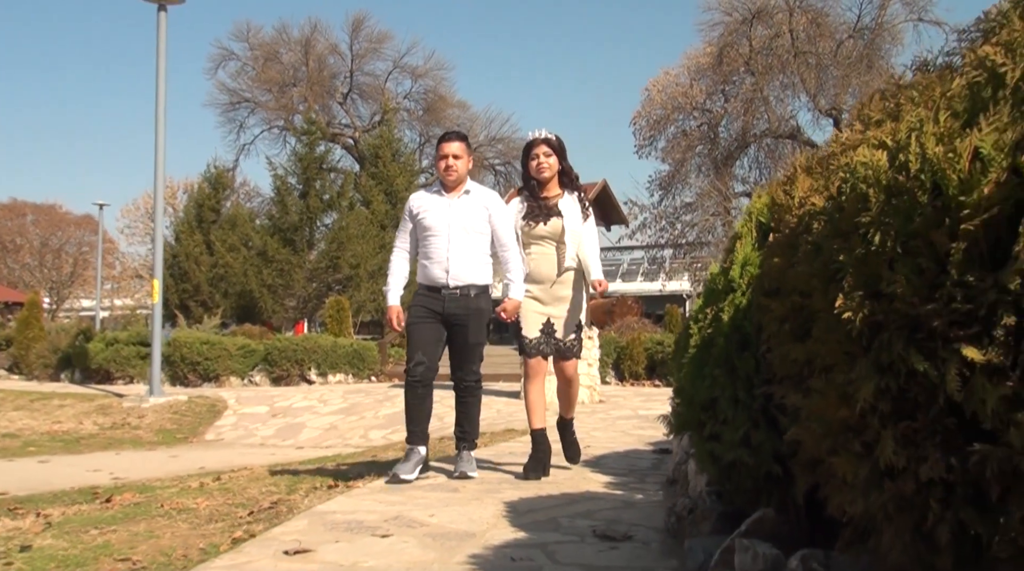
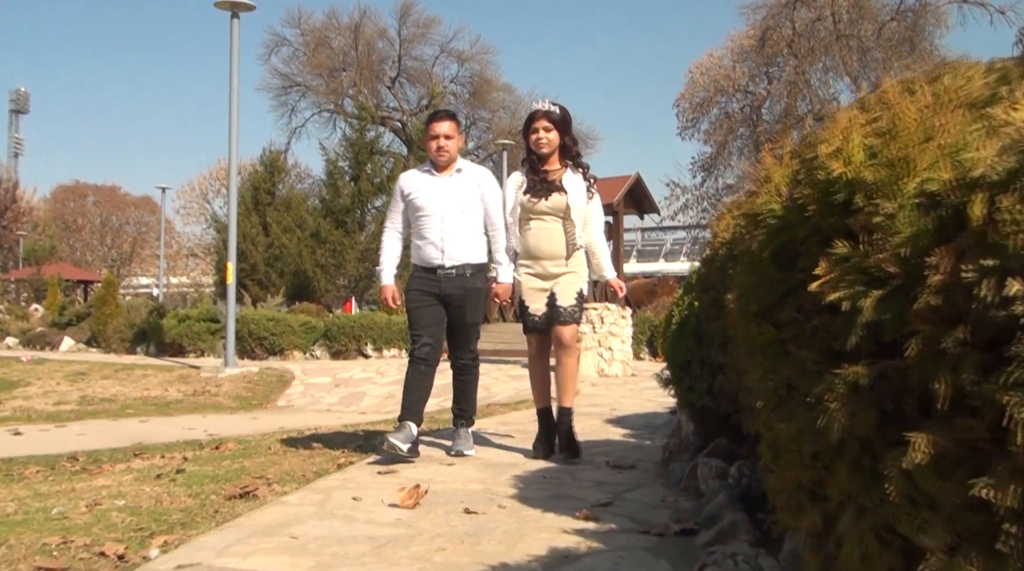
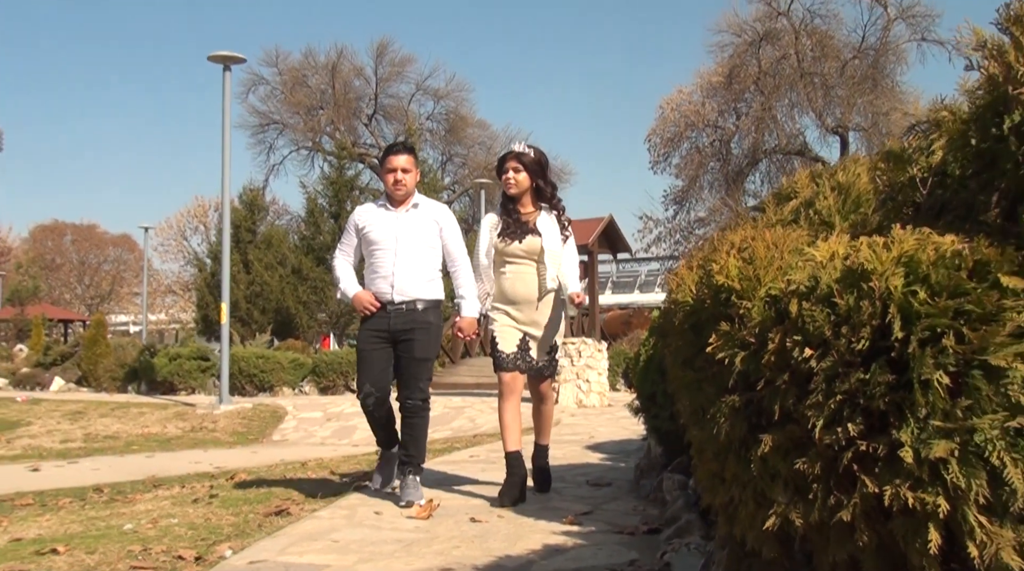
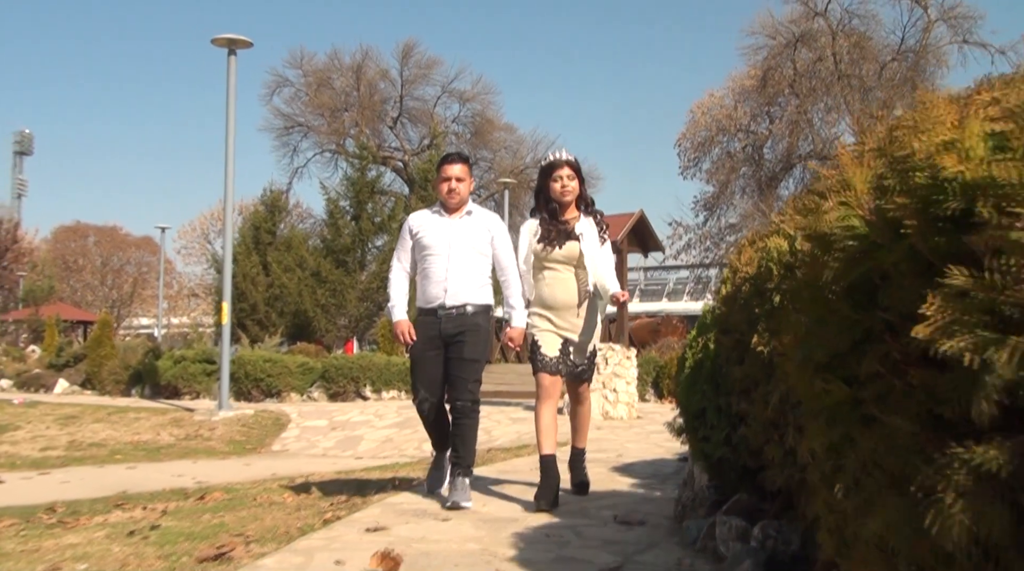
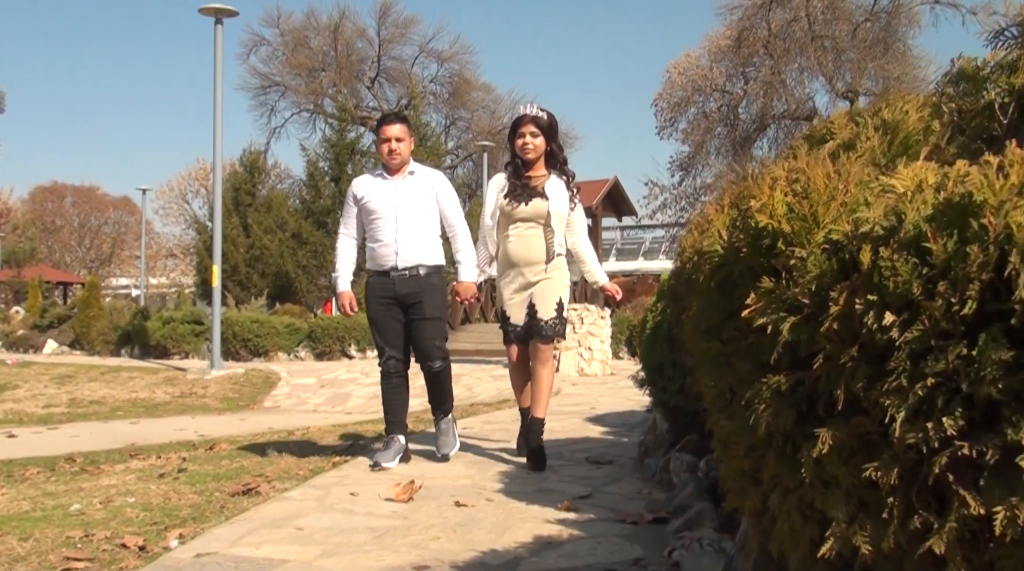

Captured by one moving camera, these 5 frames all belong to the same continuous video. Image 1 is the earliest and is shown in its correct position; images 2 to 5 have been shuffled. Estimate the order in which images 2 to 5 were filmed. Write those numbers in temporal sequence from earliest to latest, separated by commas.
4, 2, 5, 3
